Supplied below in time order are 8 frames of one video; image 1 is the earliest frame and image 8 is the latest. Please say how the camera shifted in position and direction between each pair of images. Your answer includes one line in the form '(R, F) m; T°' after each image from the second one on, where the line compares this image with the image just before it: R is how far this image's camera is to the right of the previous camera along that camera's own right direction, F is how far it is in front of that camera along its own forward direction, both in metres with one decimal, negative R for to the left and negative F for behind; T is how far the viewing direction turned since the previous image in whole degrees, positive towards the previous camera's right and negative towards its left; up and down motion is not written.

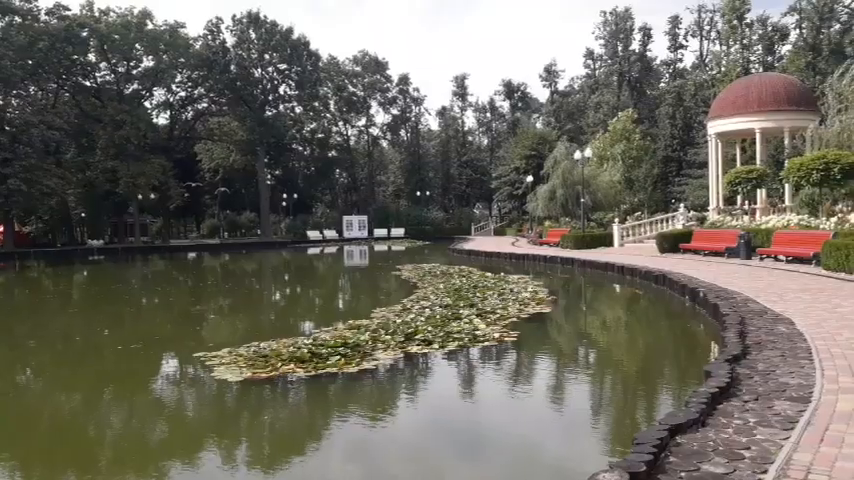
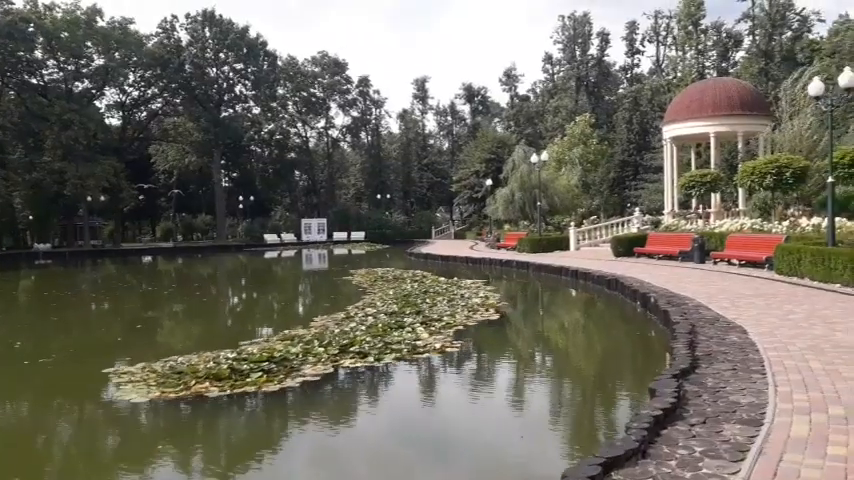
(+0.3, +0.5) m; +3°
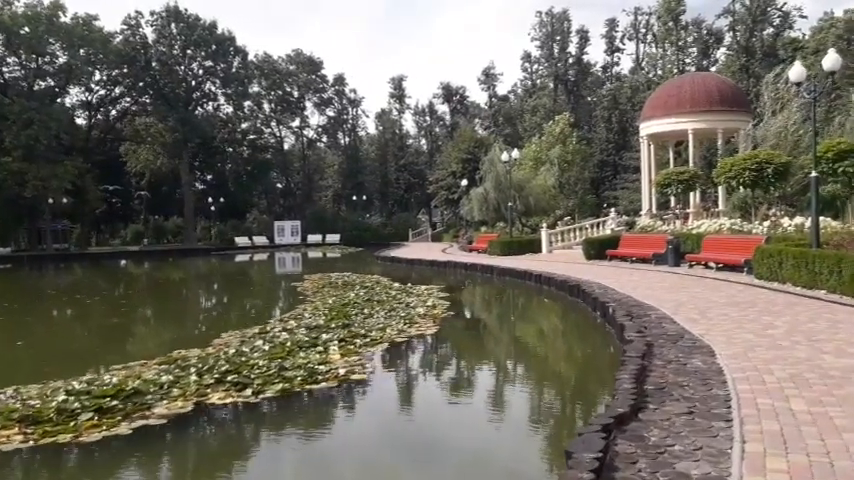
(+0.7, +1.3) m; +1°
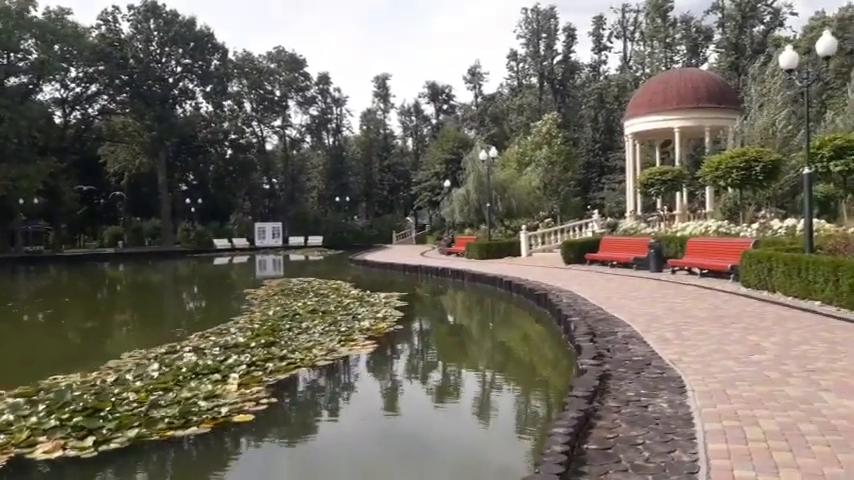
(+0.6, +1.2) m; +1°
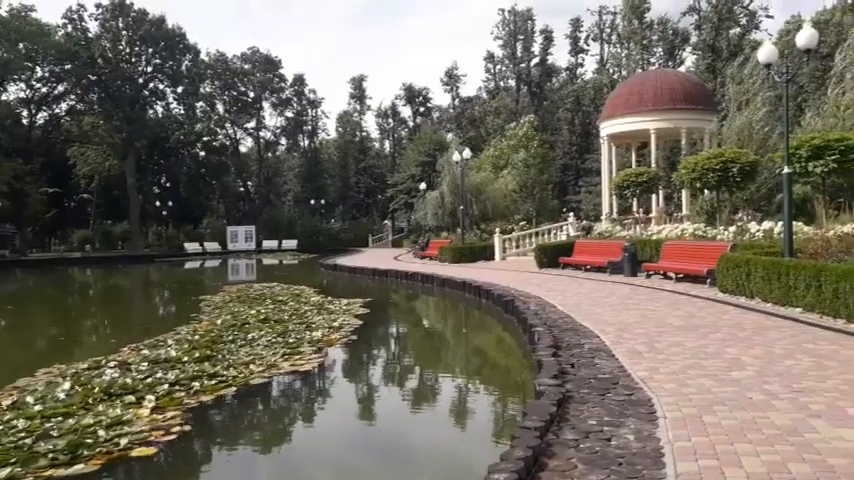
(+0.3, +0.6) m; +2°
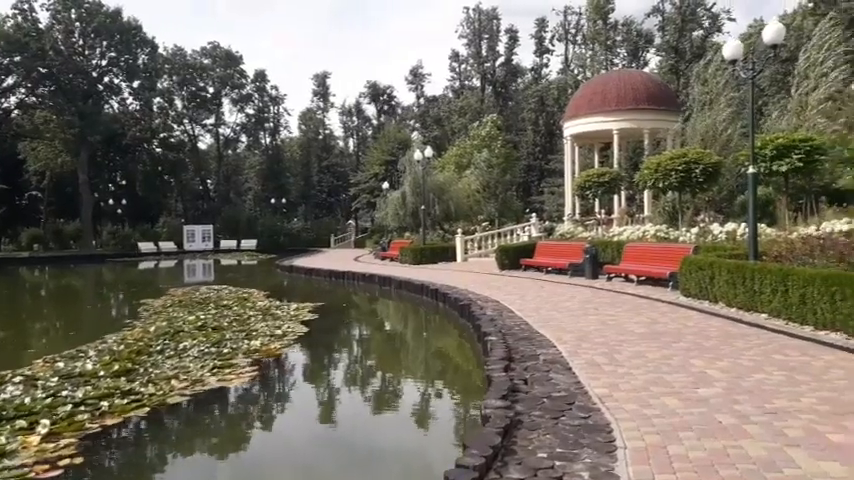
(+0.2, +0.5) m; +3°
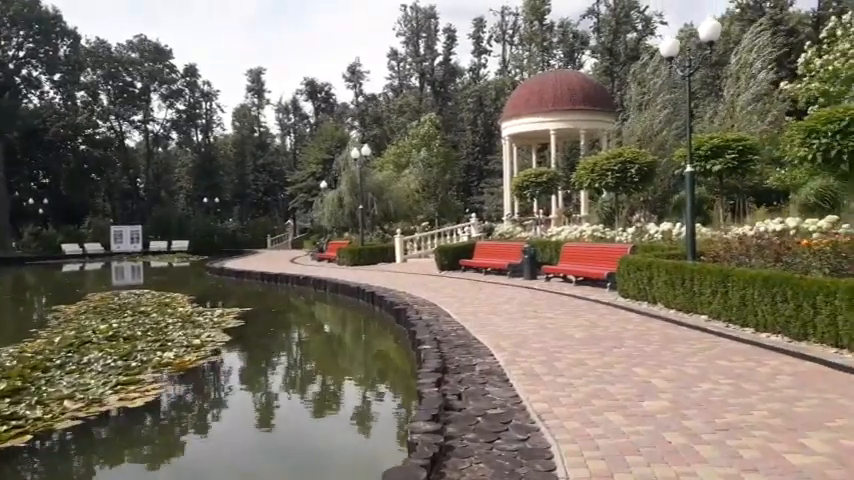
(+0.1, +0.4) m; +5°
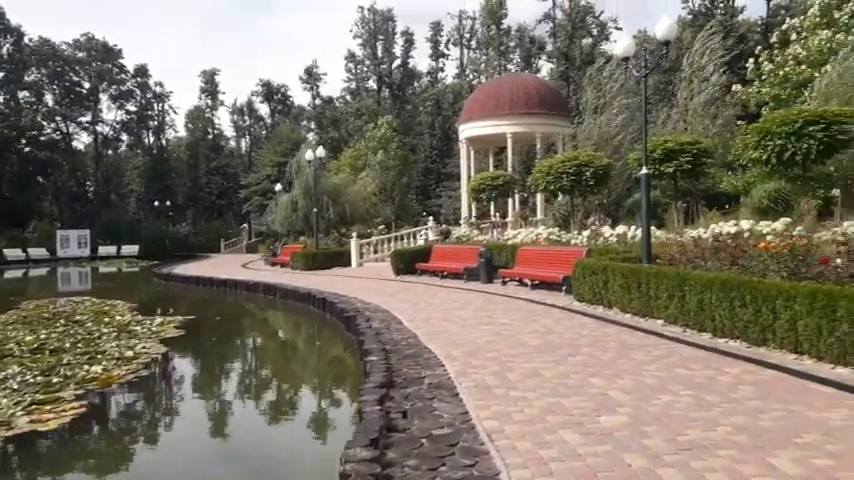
(+0.1, +0.3) m; +3°
